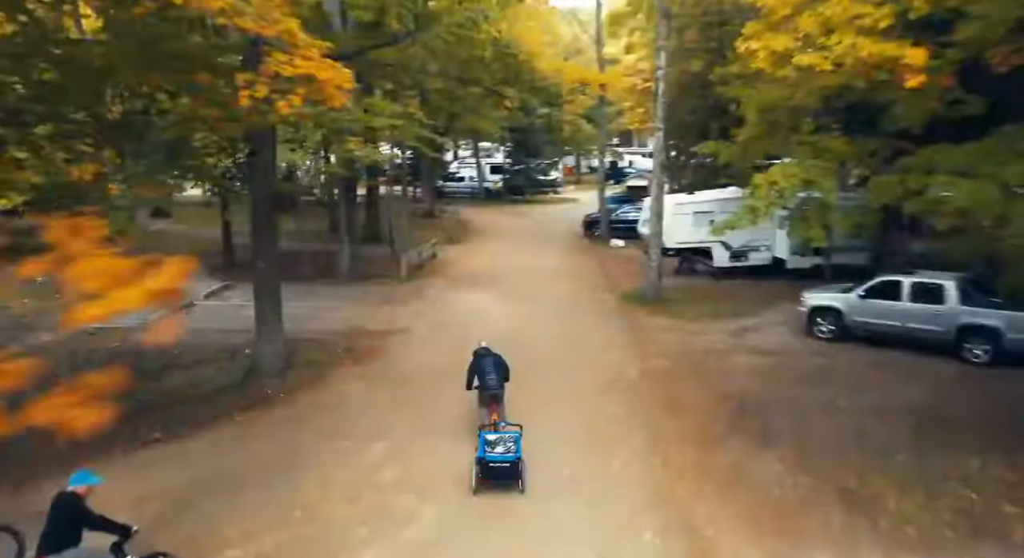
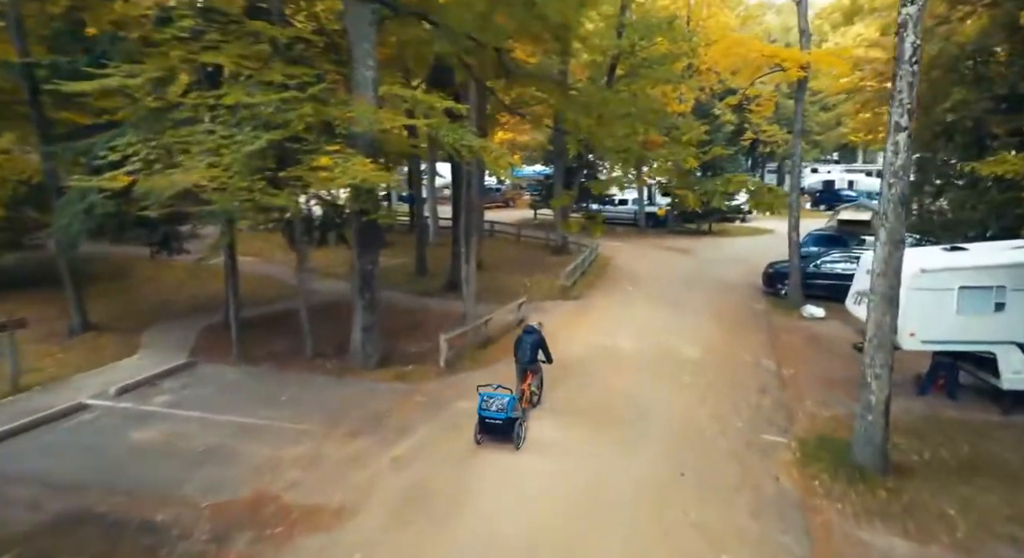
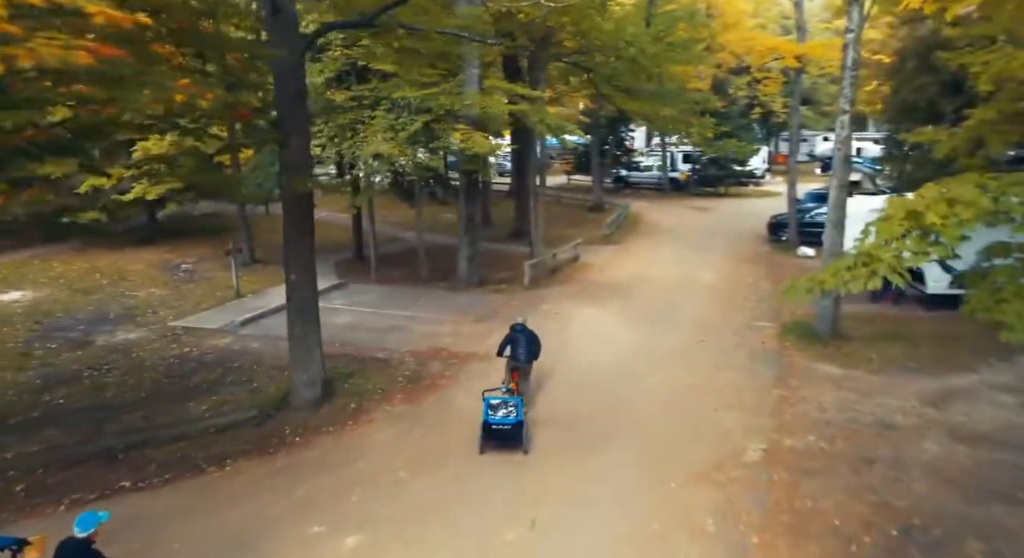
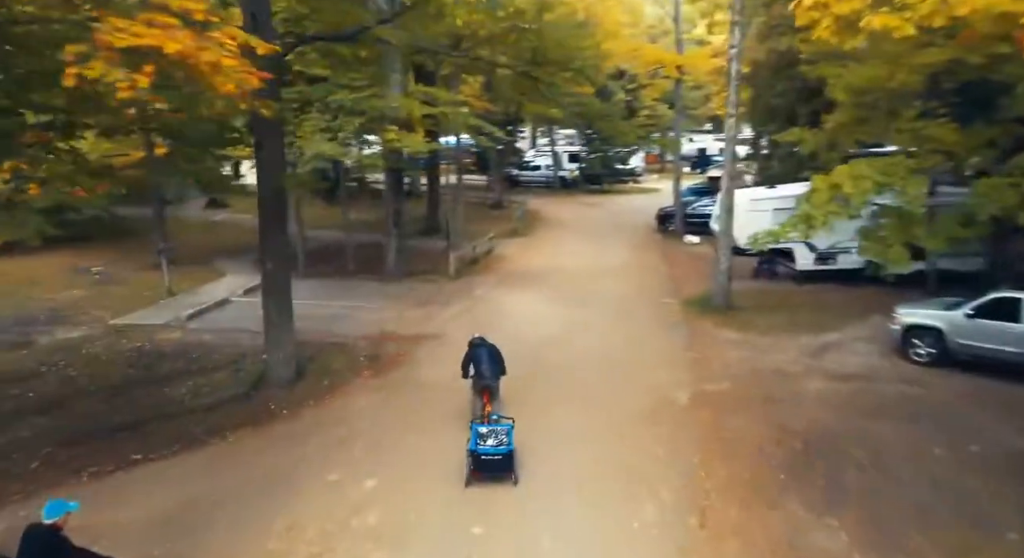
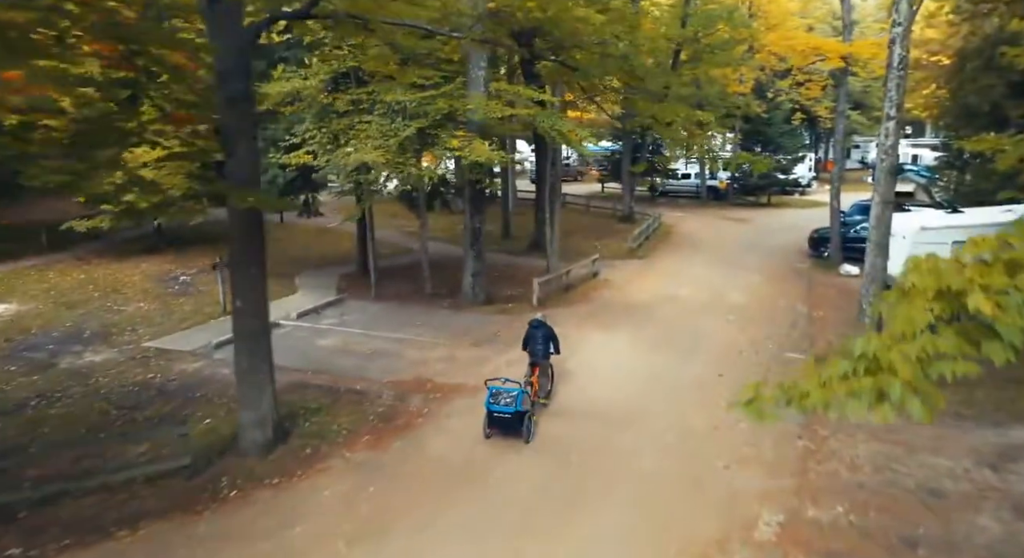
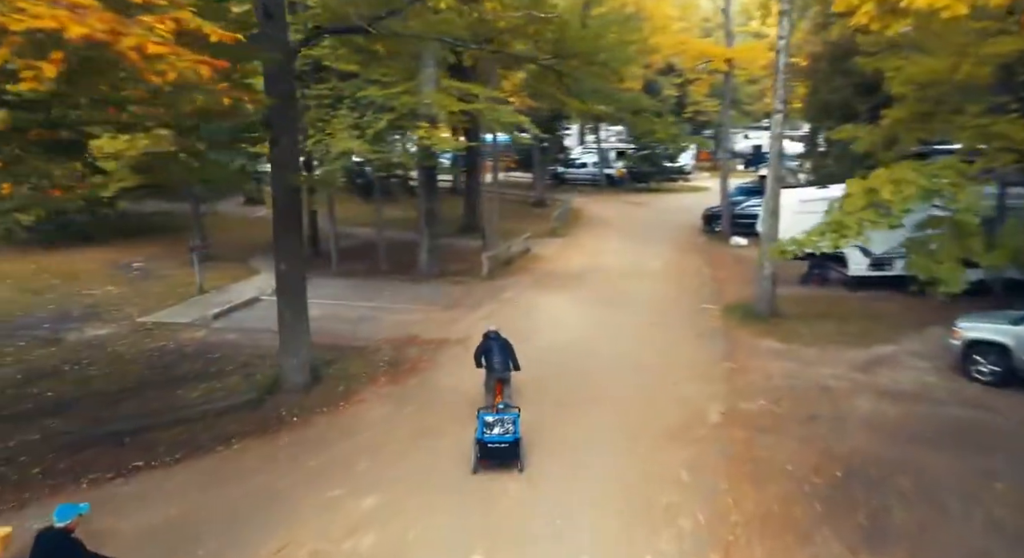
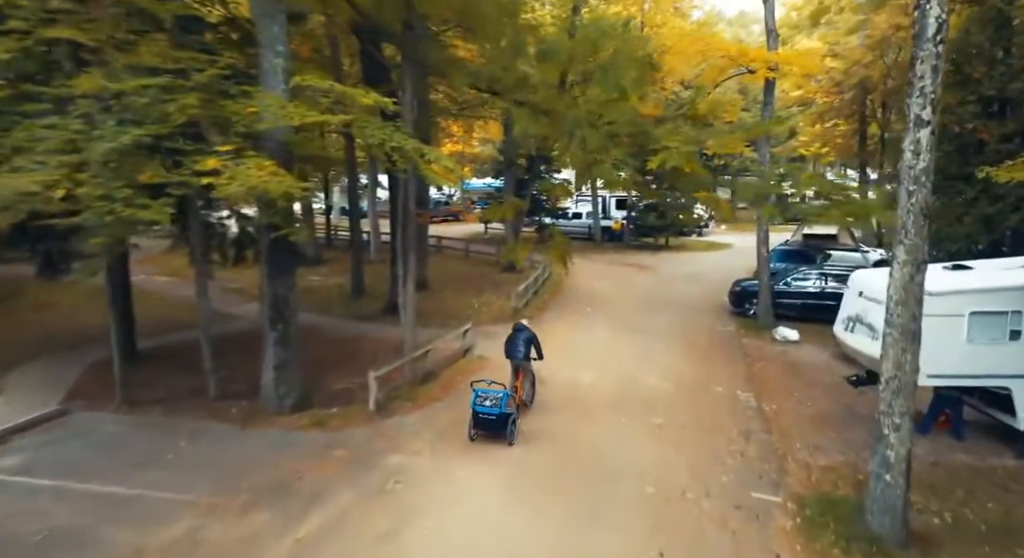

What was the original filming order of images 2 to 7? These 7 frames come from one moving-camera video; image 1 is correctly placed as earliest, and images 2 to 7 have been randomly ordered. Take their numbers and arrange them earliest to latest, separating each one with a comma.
4, 6, 3, 5, 2, 7
